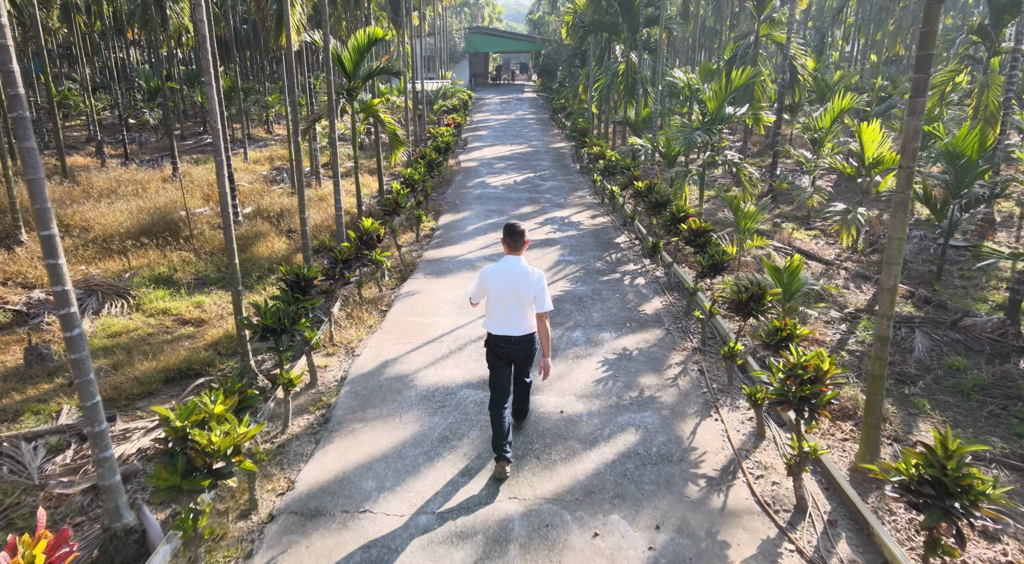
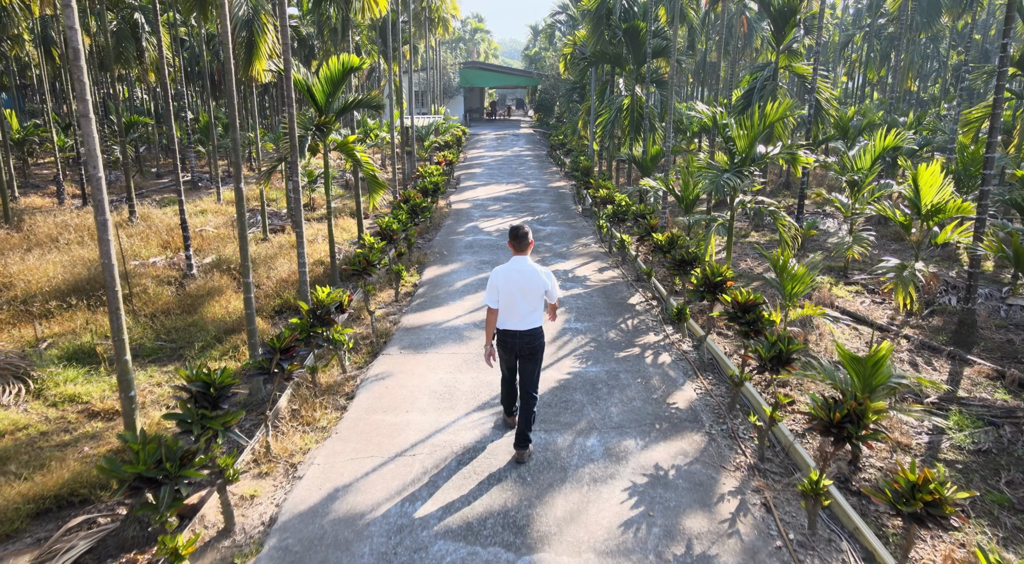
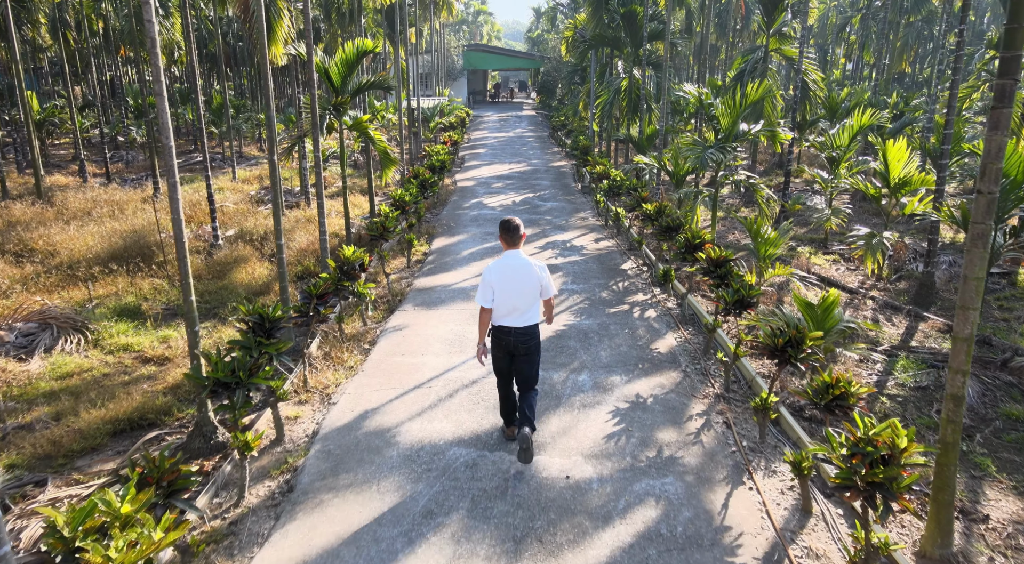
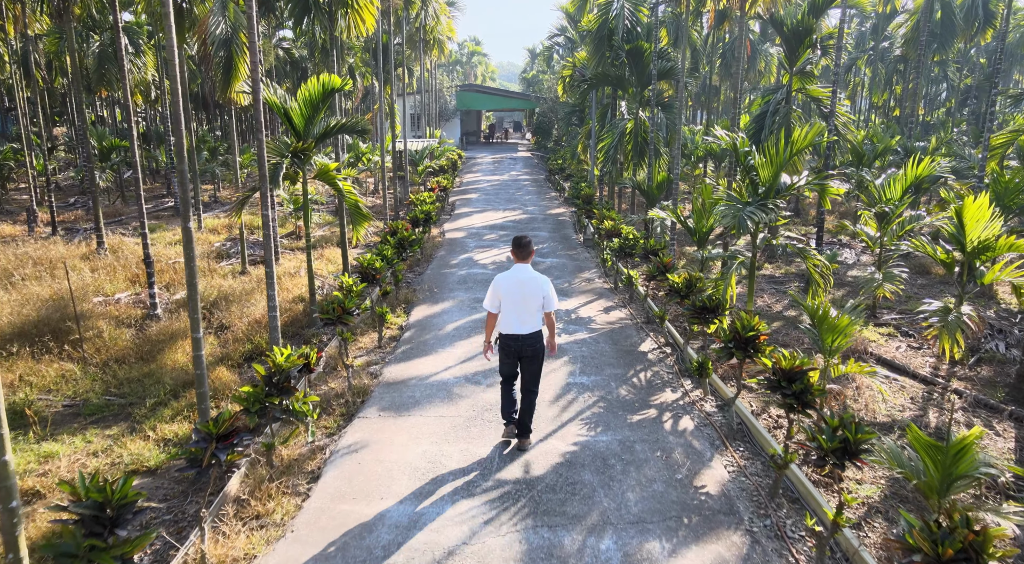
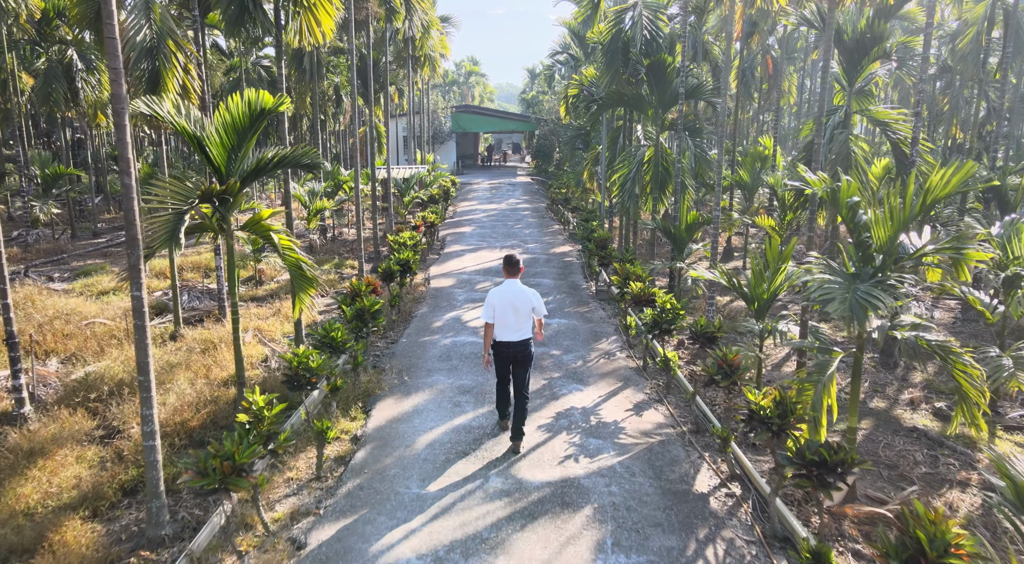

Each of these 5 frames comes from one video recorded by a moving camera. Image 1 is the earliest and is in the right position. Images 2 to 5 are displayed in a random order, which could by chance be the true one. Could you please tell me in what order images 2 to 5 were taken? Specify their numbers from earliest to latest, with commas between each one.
3, 2, 4, 5
